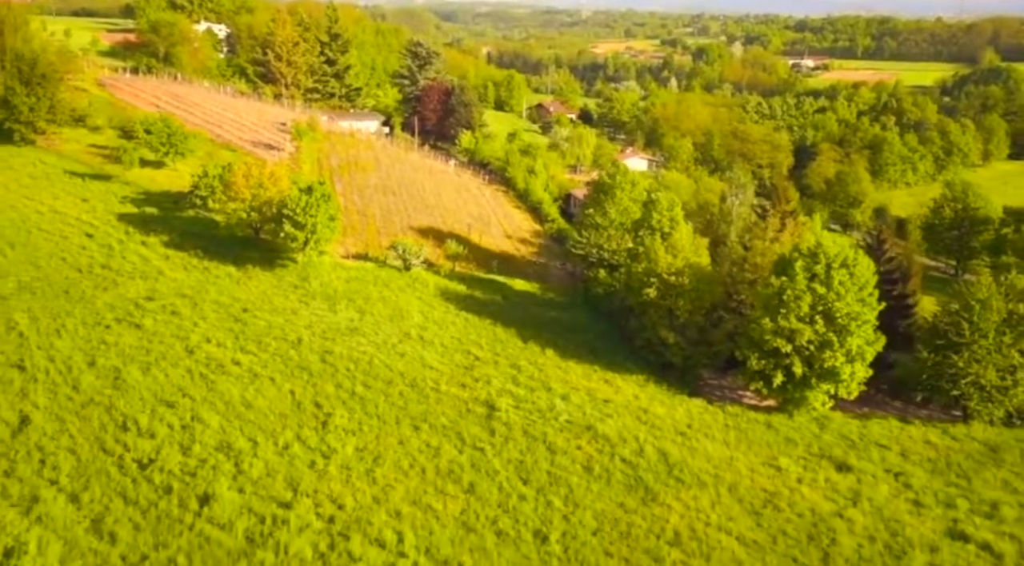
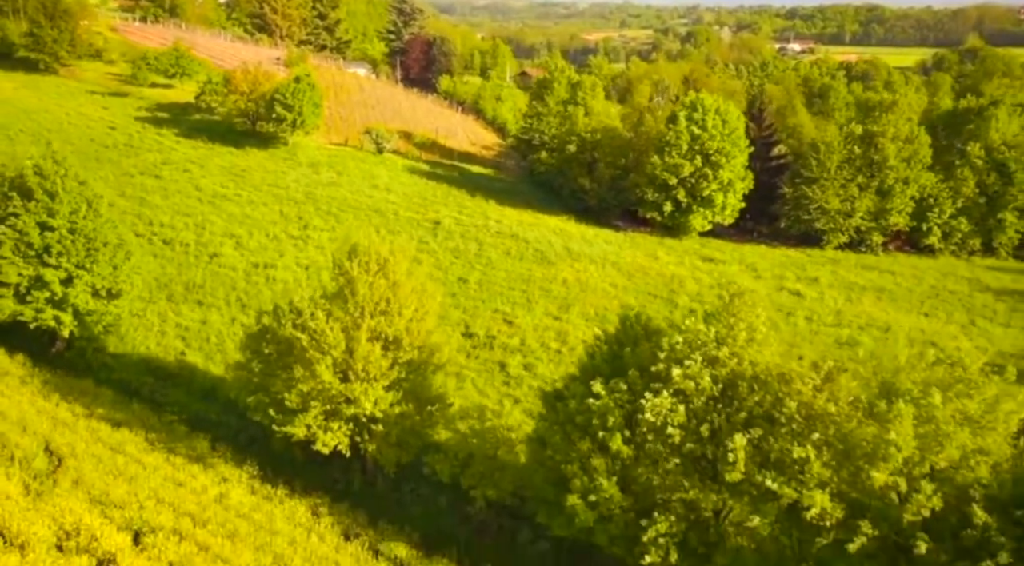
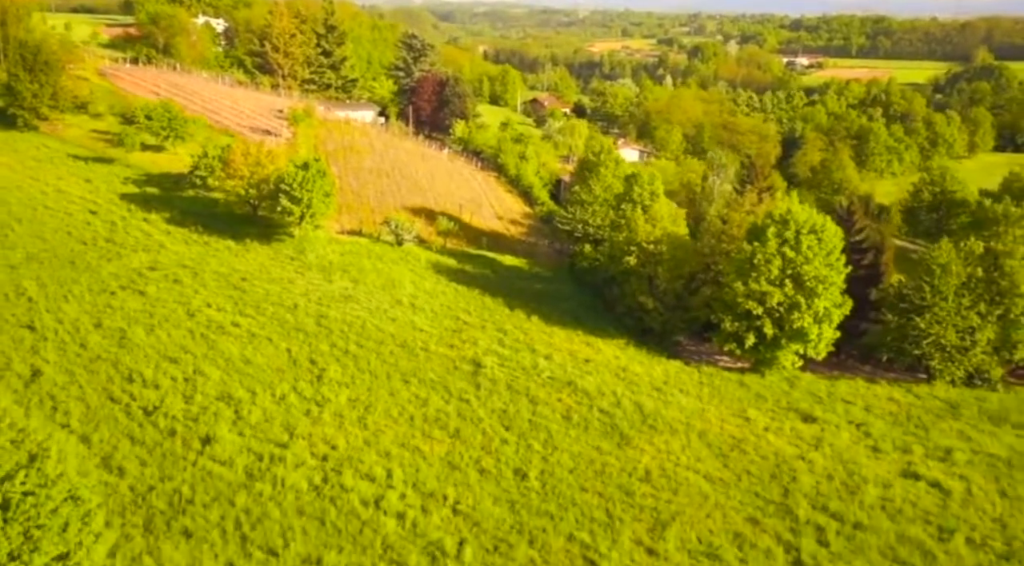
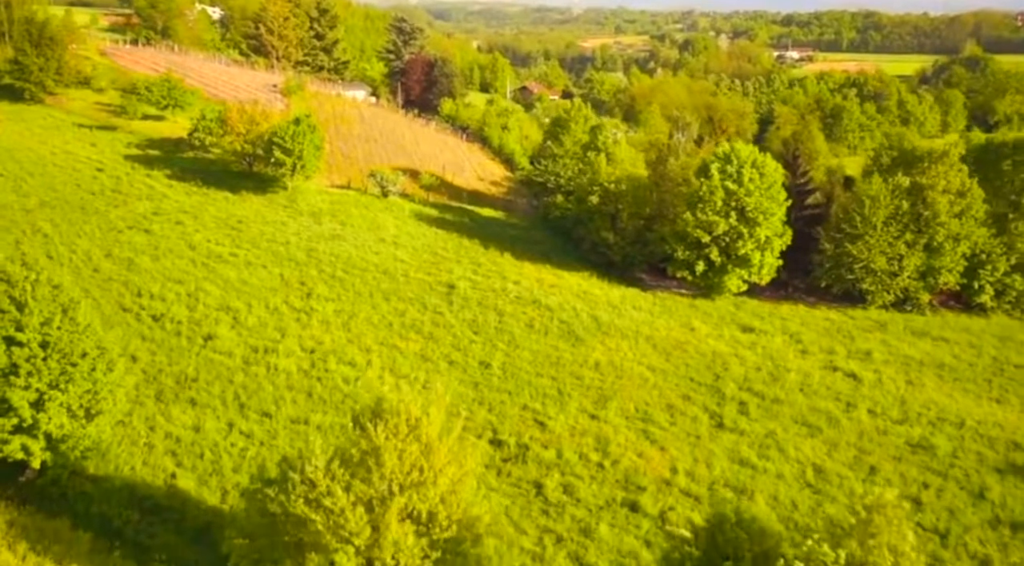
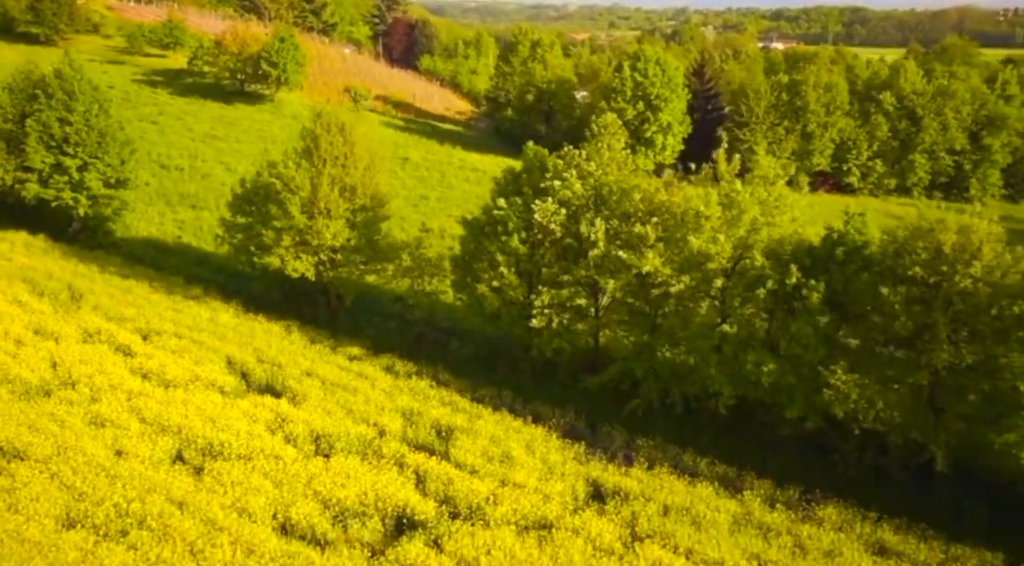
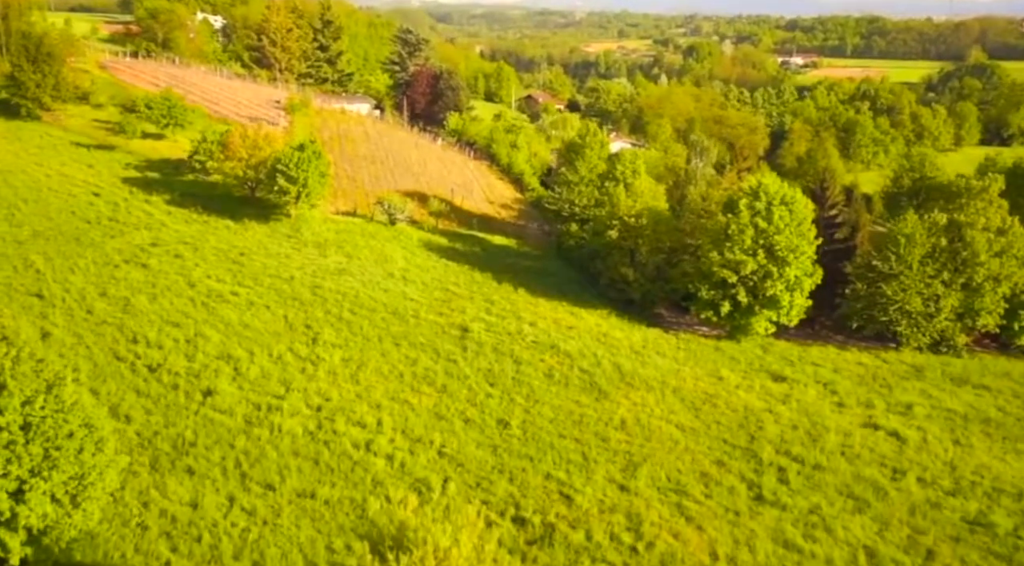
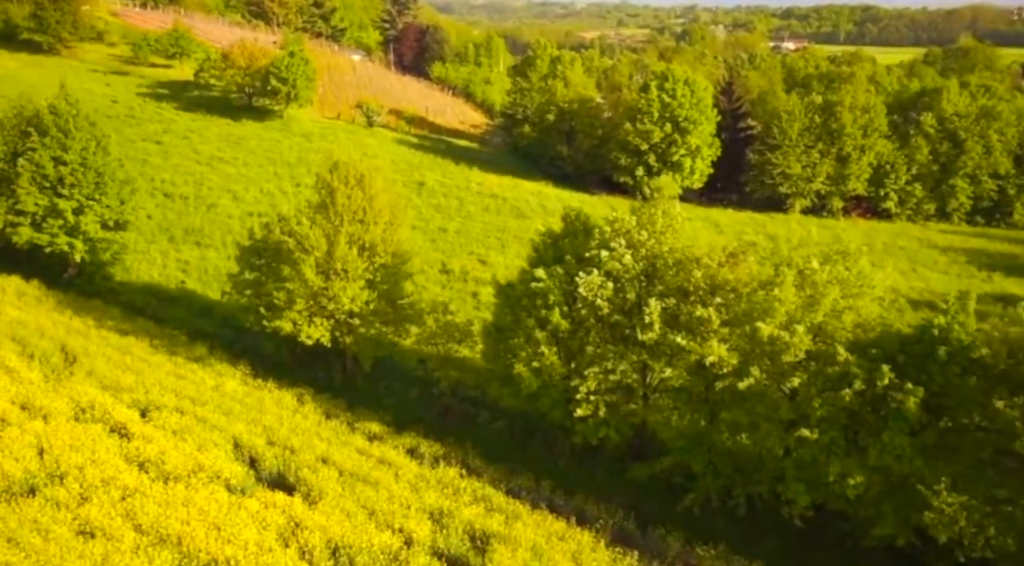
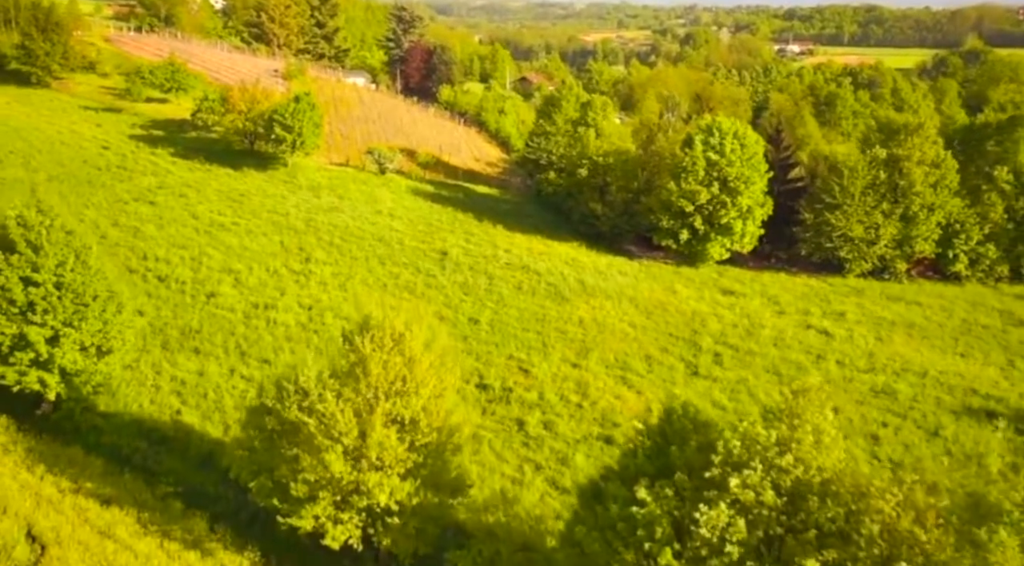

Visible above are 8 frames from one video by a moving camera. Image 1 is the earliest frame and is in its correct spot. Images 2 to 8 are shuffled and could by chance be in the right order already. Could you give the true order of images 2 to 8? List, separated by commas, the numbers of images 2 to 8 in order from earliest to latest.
3, 6, 4, 8, 2, 7, 5
